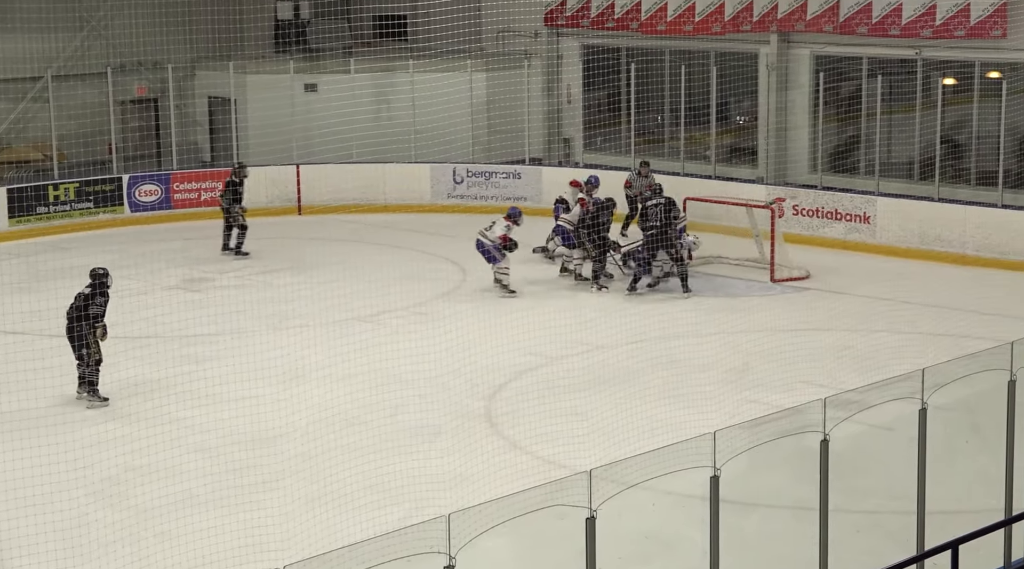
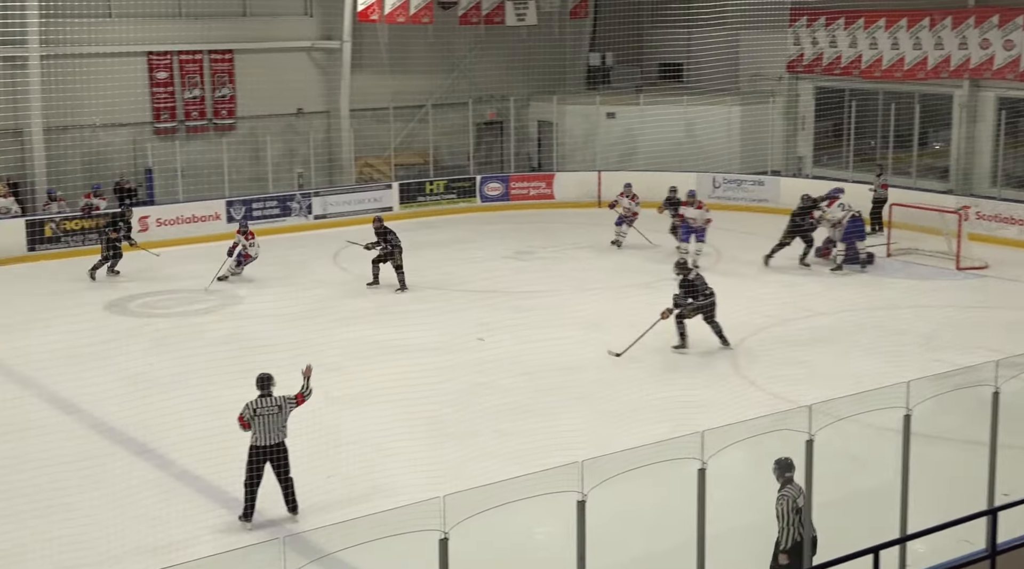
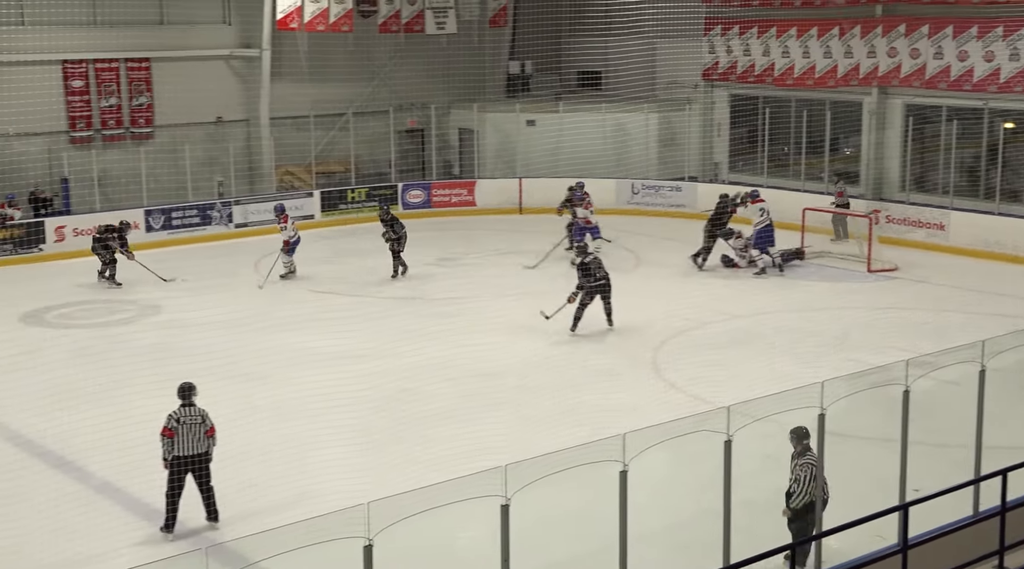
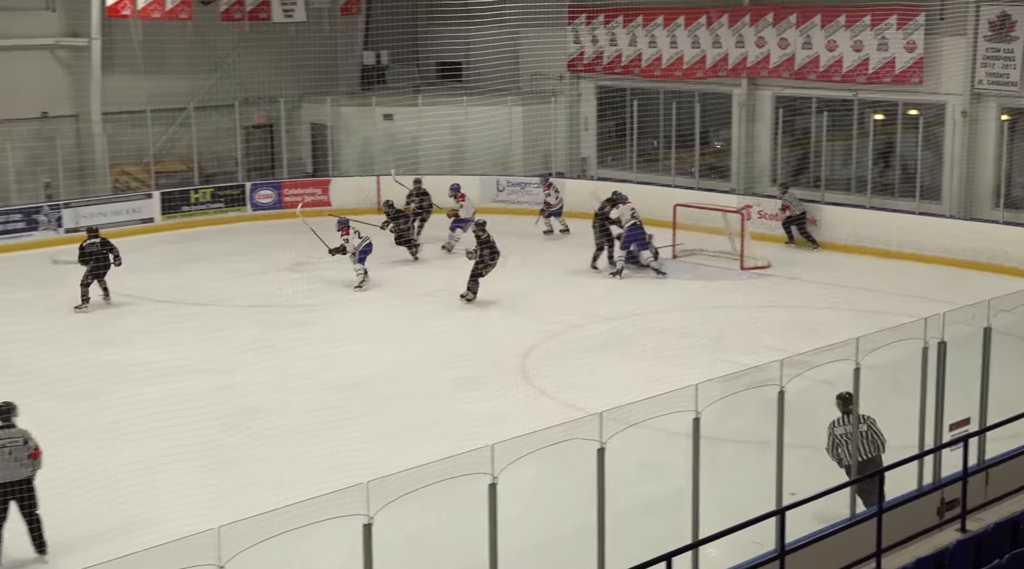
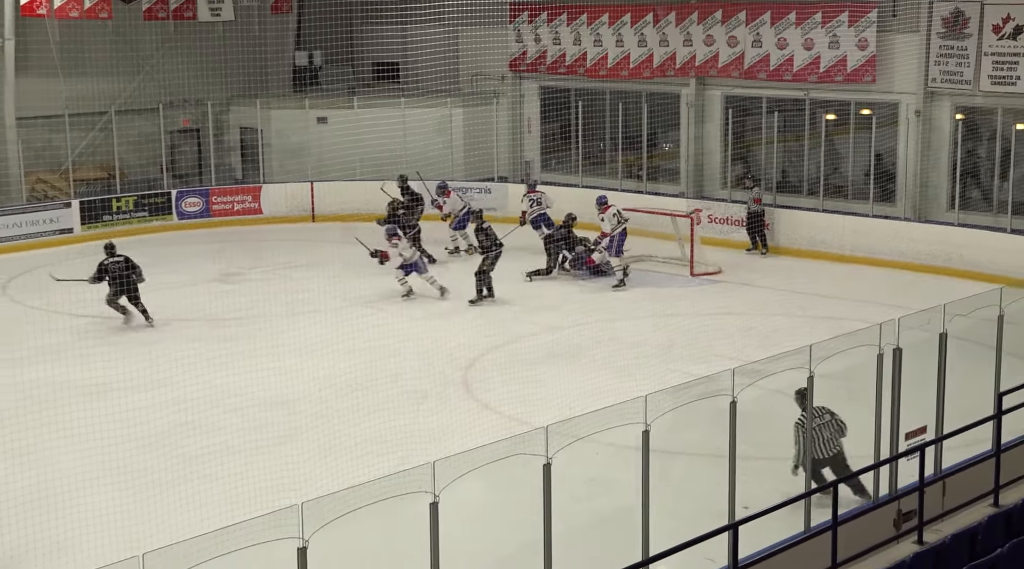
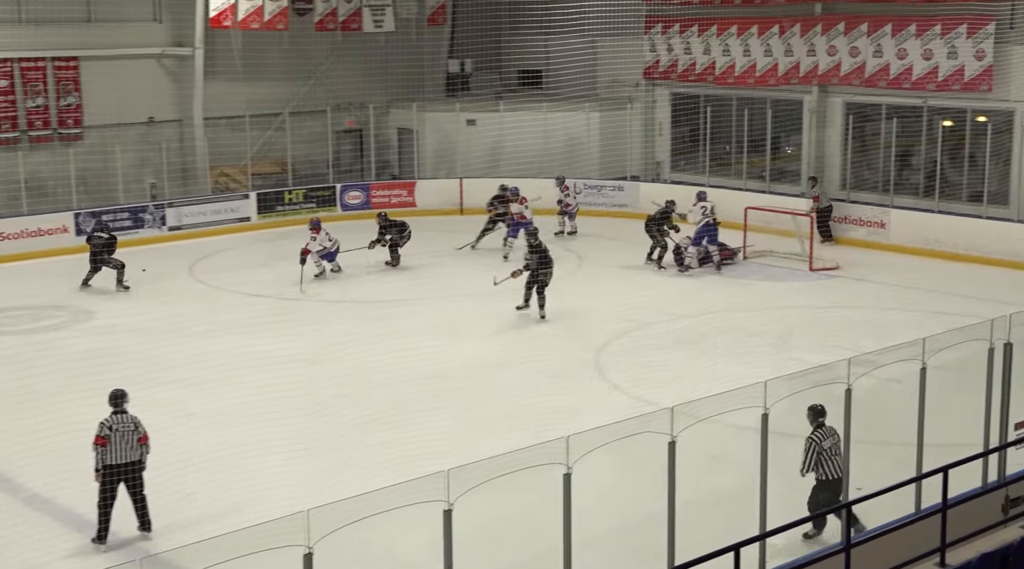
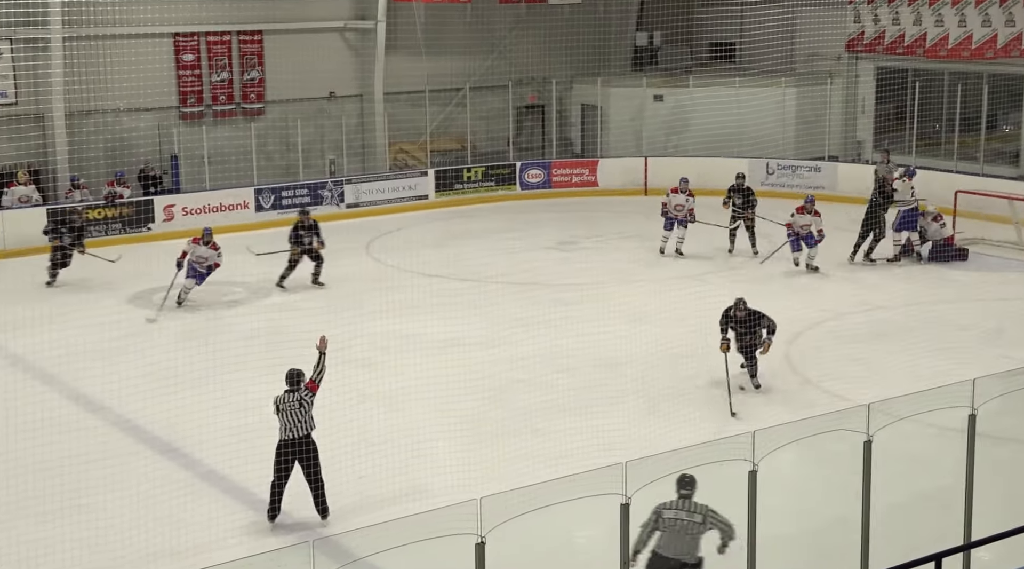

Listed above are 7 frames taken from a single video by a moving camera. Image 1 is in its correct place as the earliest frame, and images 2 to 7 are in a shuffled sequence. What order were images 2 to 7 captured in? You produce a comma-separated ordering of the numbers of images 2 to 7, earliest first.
5, 4, 6, 3, 2, 7
